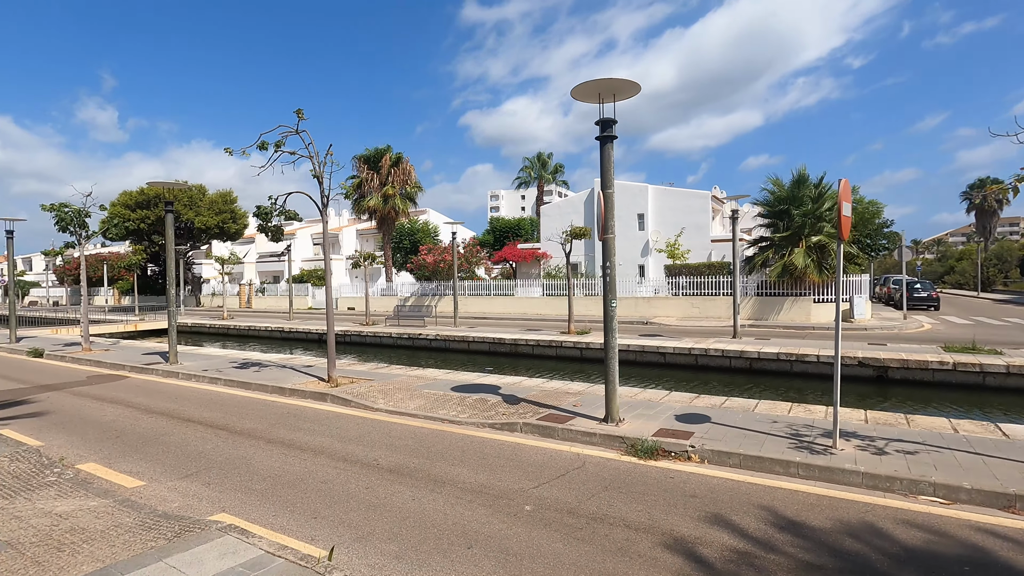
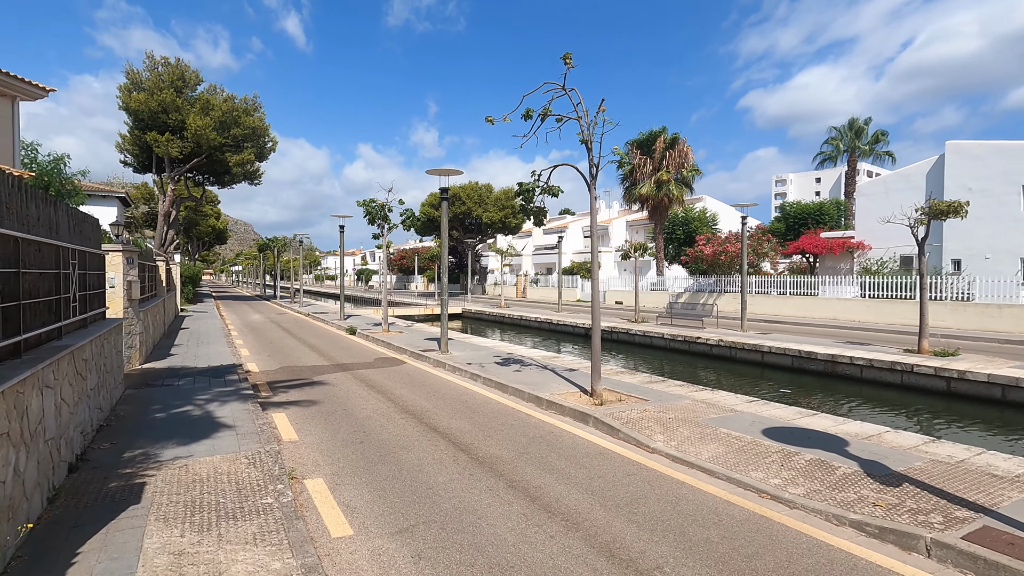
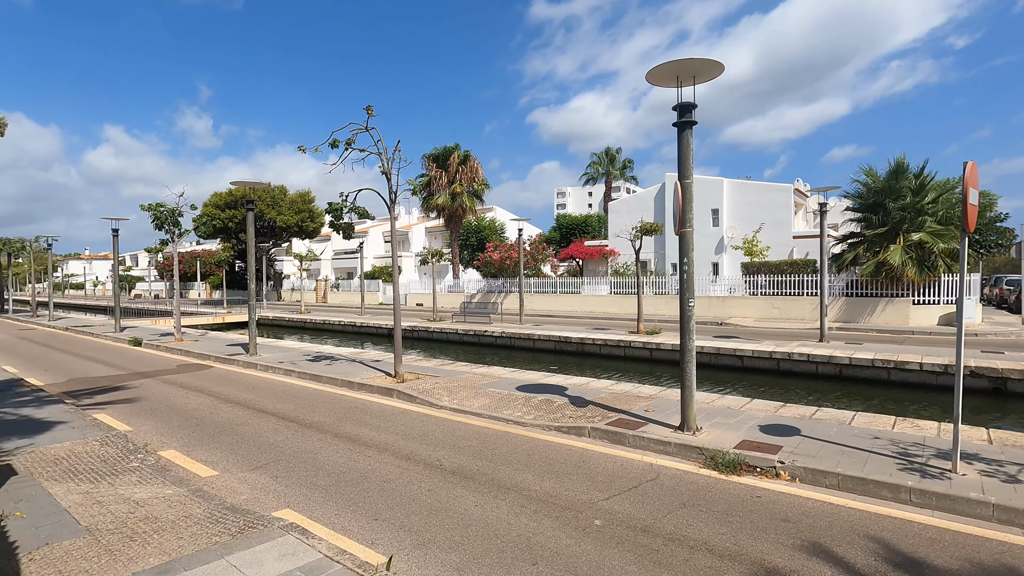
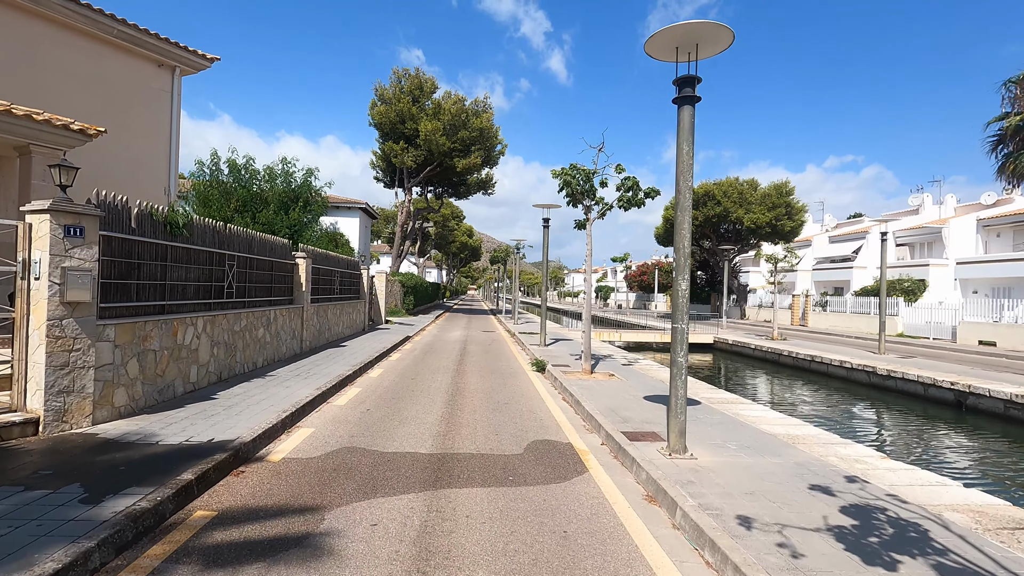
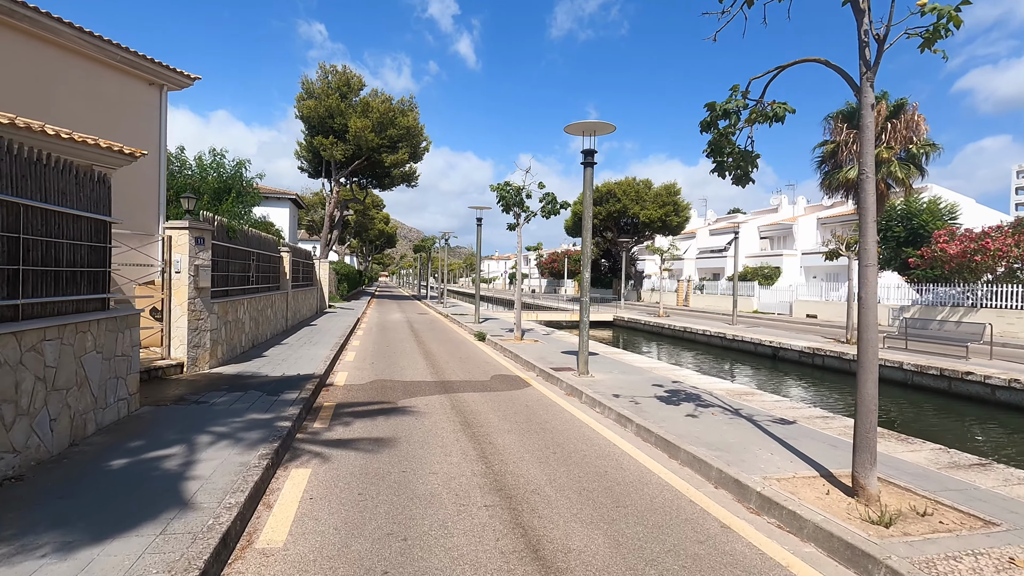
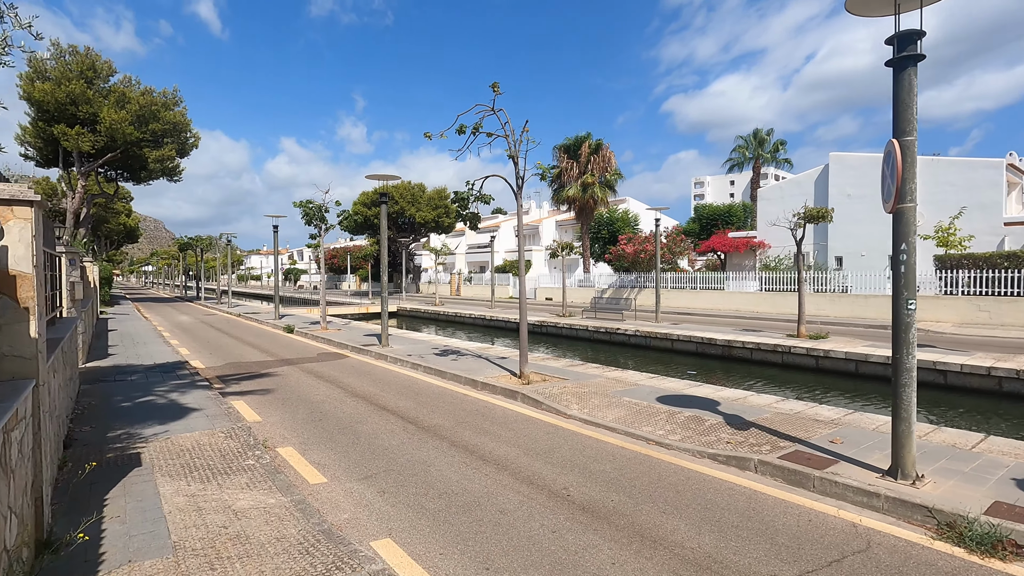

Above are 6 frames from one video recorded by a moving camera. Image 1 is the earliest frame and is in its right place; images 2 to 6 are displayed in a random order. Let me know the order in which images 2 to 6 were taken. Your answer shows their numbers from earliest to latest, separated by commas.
3, 6, 2, 5, 4
